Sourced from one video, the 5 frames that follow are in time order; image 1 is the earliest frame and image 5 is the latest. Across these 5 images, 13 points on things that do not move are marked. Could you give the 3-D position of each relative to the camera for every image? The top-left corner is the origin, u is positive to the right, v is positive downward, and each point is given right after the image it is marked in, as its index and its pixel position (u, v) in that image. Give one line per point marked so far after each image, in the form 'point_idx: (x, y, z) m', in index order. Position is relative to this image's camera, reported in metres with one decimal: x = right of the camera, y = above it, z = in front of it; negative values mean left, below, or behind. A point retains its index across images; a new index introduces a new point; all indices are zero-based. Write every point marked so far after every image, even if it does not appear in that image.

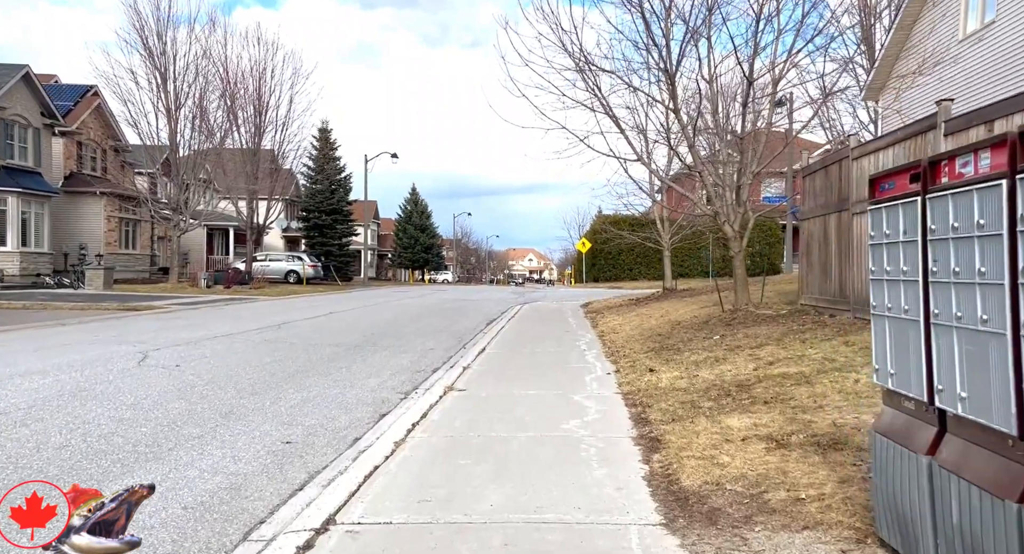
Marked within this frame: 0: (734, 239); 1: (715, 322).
0: (+4.3, +0.7, +13.9) m
1: (+3.6, -0.8, +12.8) m
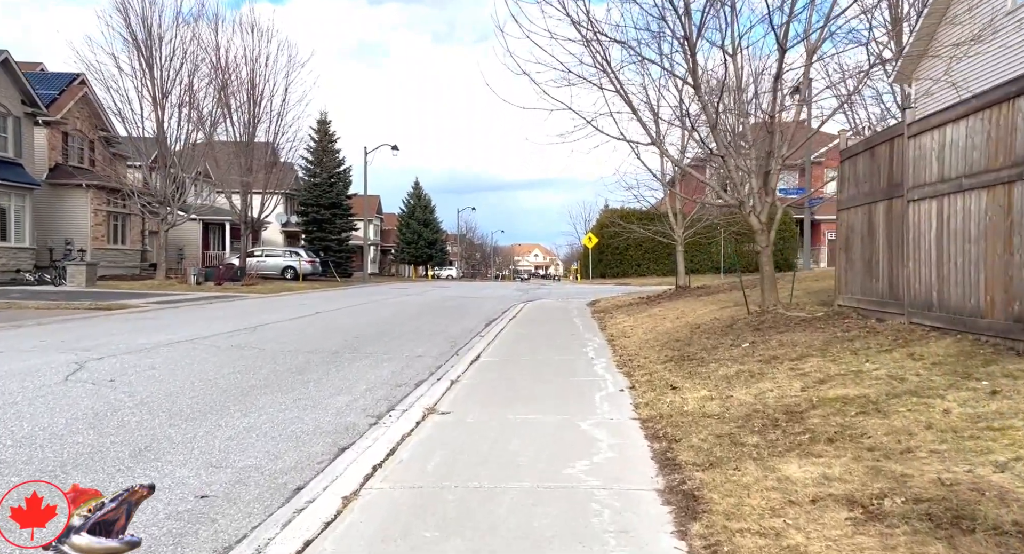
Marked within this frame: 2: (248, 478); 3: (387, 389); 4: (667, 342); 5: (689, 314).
0: (+4.3, +0.8, +12.4) m
1: (+3.6, -0.8, +11.3) m
2: (-1.8, -1.4, +5.0) m
3: (-1.5, -1.3, +8.5) m
4: (+2.4, -1.0, +11.3) m
5: (+3.5, -0.7, +14.3) m
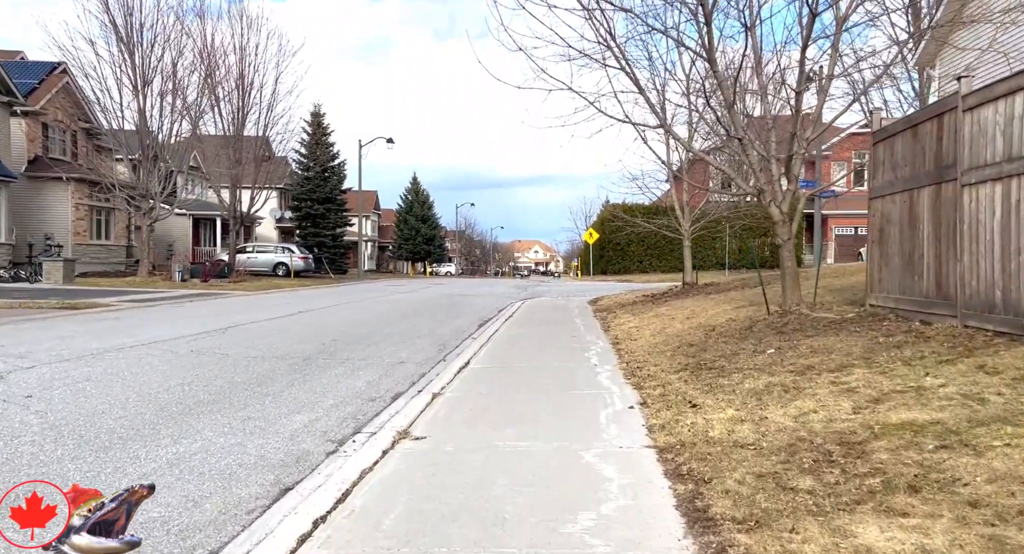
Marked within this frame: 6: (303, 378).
0: (+4.2, +0.8, +11.2) m
1: (+3.5, -0.7, +10.1) m
2: (-1.9, -1.4, +3.8) m
3: (-1.6, -1.3, +7.3) m
4: (+2.3, -1.0, +10.1) m
5: (+3.4, -0.7, +13.1) m
6: (-2.5, -1.2, +8.7) m
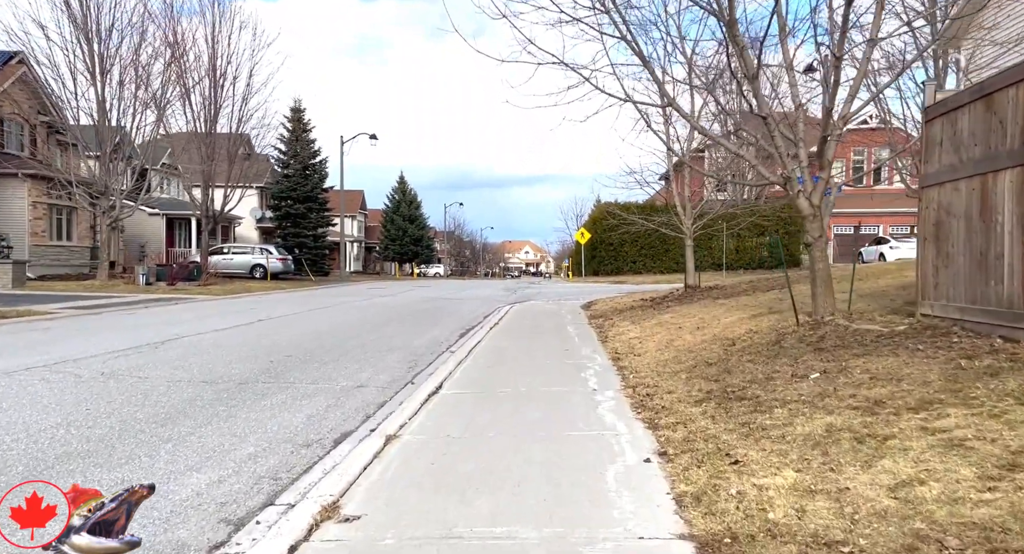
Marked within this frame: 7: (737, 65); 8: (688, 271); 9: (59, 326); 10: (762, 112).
0: (+4.0, +0.8, +9.5) m
1: (+3.3, -0.8, +8.3) m
2: (-2.1, -1.4, +2.0) m
3: (-1.7, -1.4, +5.6) m
4: (+2.1, -1.0, +8.4) m
5: (+3.2, -0.7, +11.4) m
6: (-2.7, -1.3, +6.9) m
7: (+2.9, +2.7, +9.2) m
8: (+4.6, +0.2, +18.8) m
9: (-8.9, -1.0, +14.4) m
10: (+3.2, +2.1, +9.4) m
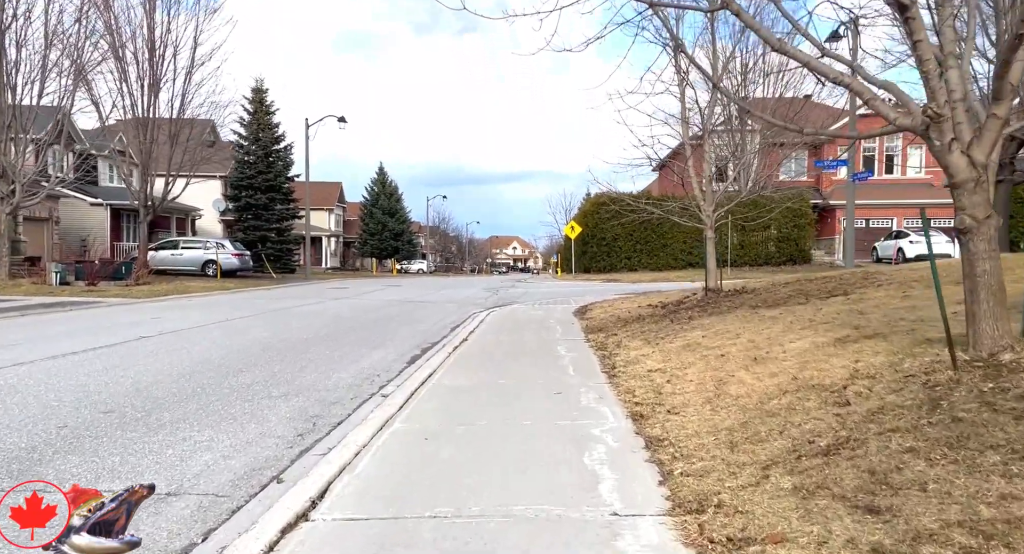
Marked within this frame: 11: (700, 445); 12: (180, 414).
0: (+3.6, +0.7, +5.6) m
1: (+2.9, -0.8, +4.4) m
2: (-2.3, -1.5, -1.9) m
3: (-2.0, -1.4, +1.6) m
4: (+1.8, -1.1, +4.5) m
5: (+2.8, -0.8, +7.5) m
6: (-3.0, -1.4, +2.9) m
7: (+2.5, +2.6, +5.2) m
8: (+4.0, +0.2, +14.9) m
9: (-9.4, -1.0, +10.3) m
10: (+2.9, +2.1, +5.5) m
11: (+1.3, -1.2, +5.3) m
12: (-3.0, -1.2, +6.6) m
